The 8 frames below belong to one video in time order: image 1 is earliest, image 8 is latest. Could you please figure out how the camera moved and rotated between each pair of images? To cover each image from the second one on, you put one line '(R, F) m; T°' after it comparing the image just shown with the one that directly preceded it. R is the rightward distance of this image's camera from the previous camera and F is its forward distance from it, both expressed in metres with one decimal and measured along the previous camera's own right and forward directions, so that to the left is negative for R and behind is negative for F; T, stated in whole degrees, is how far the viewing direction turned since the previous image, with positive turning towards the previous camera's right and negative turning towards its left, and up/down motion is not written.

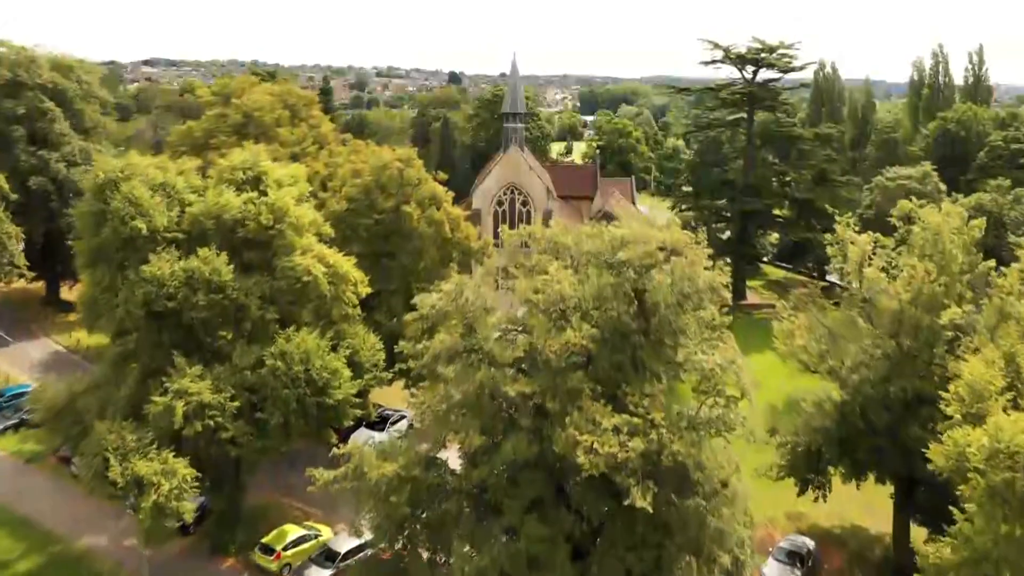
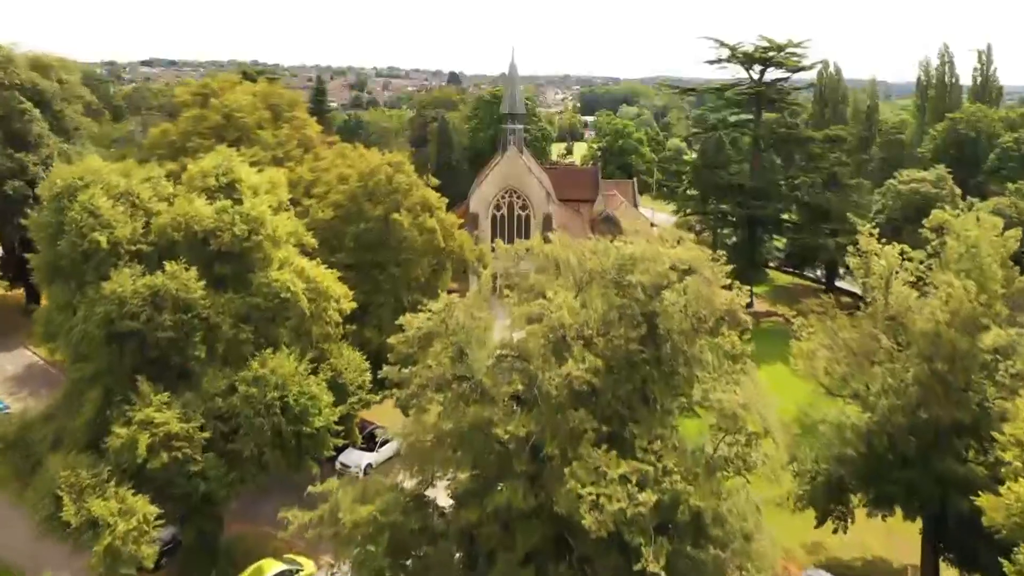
(+0.1, +1.6) m; 0°
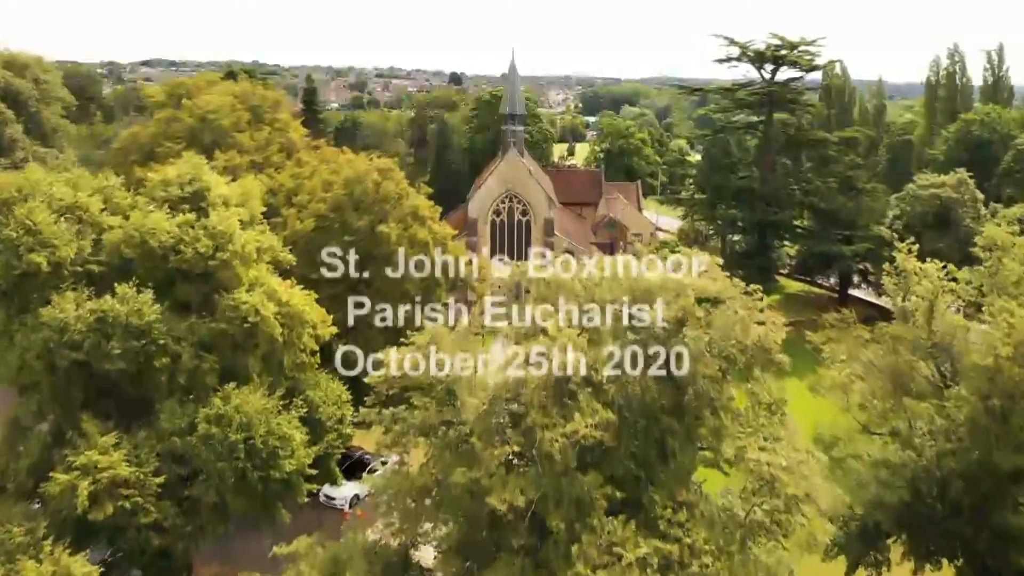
(+0.1, +2.0) m; 0°
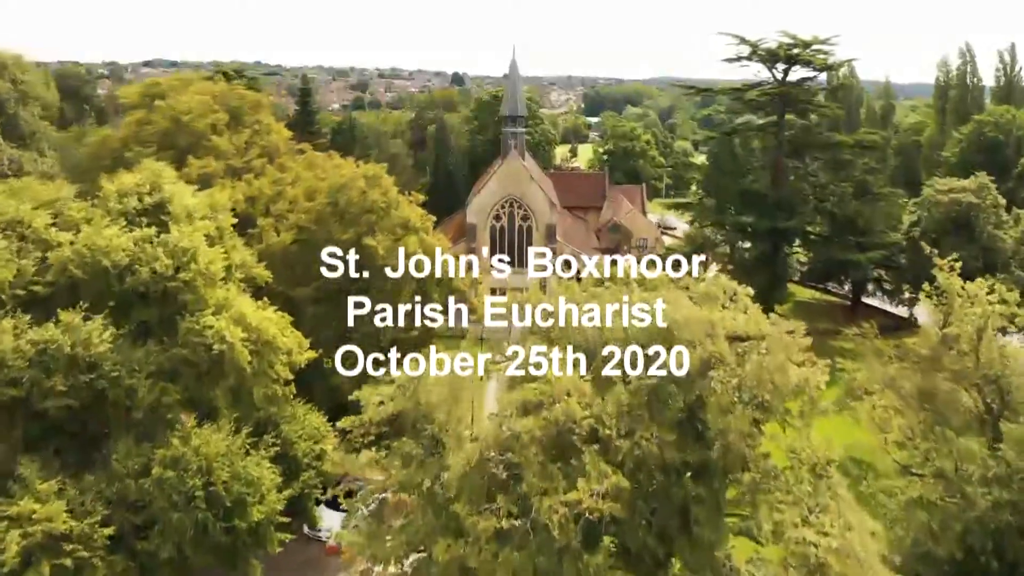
(+0.1, +1.8) m; 0°
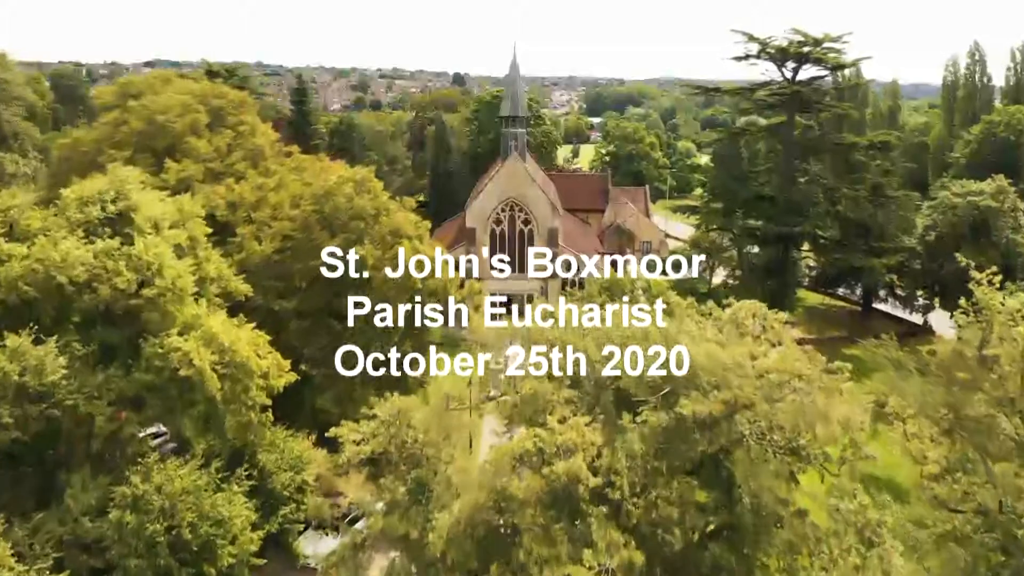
(+0.1, +1.4) m; 0°
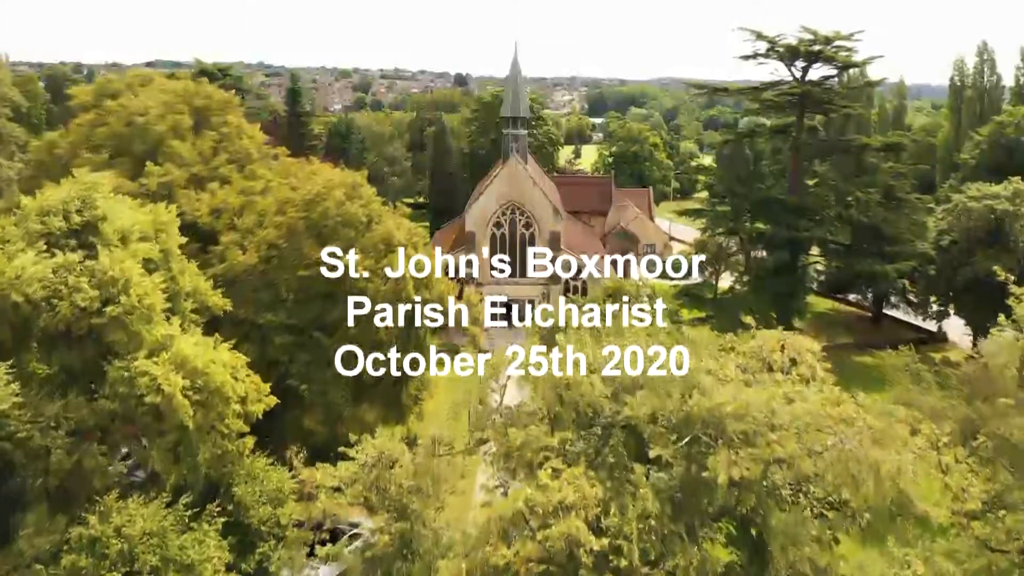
(0.0, +1.2) m; 0°
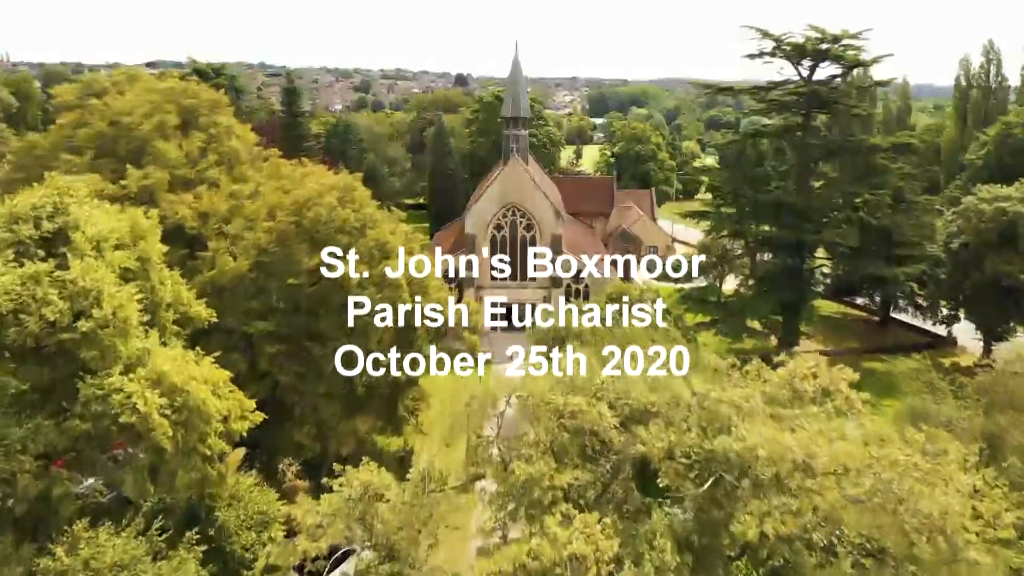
(0.0, +0.8) m; 0°
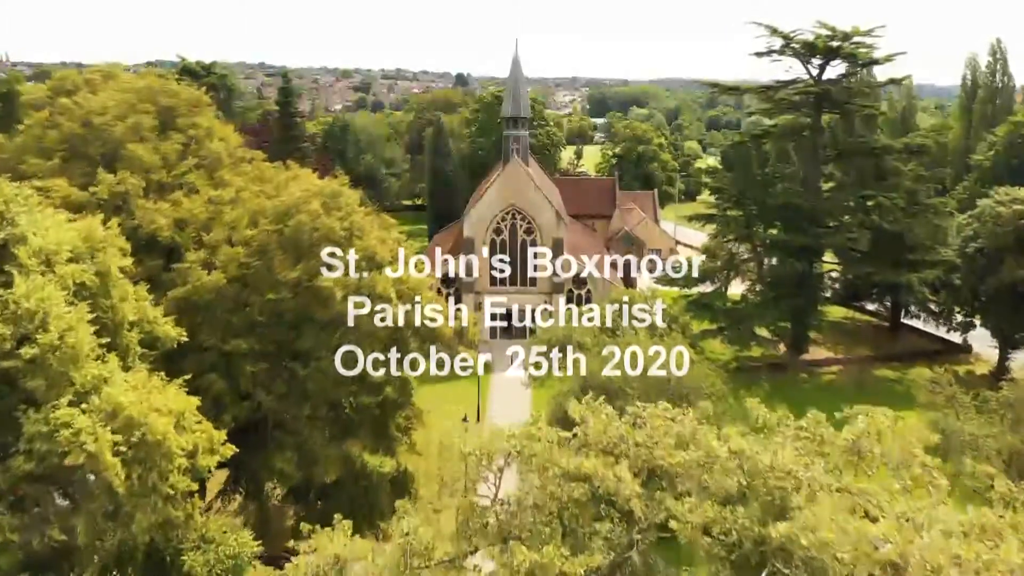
(0.0, +1.2) m; 0°
